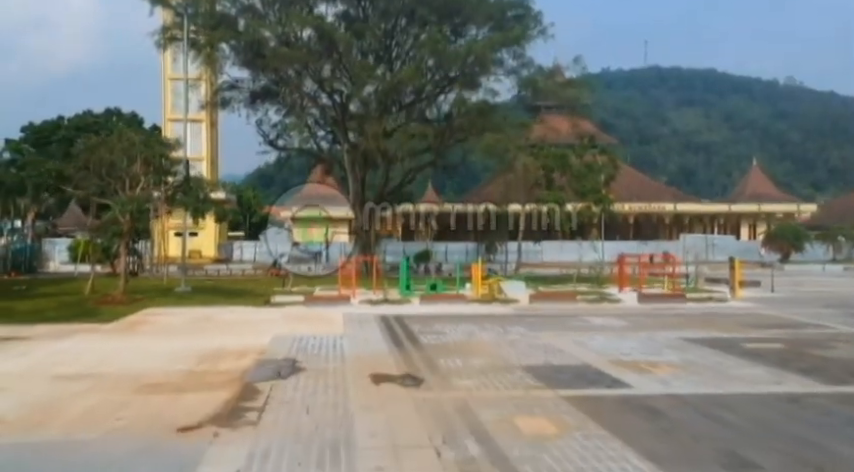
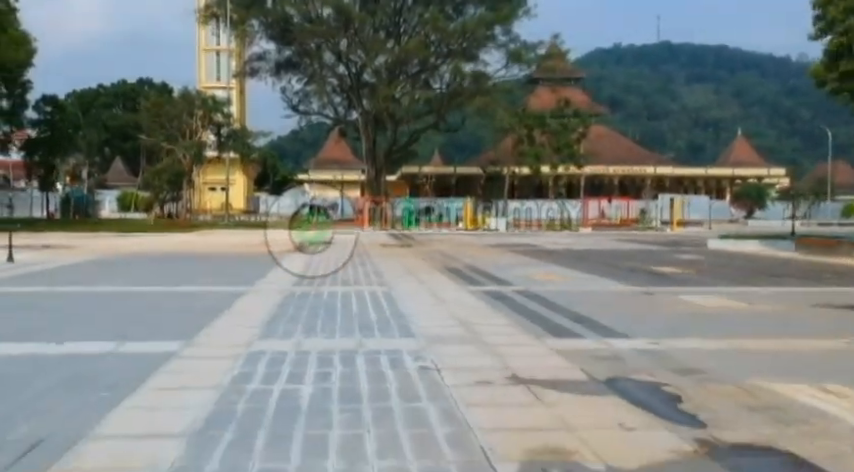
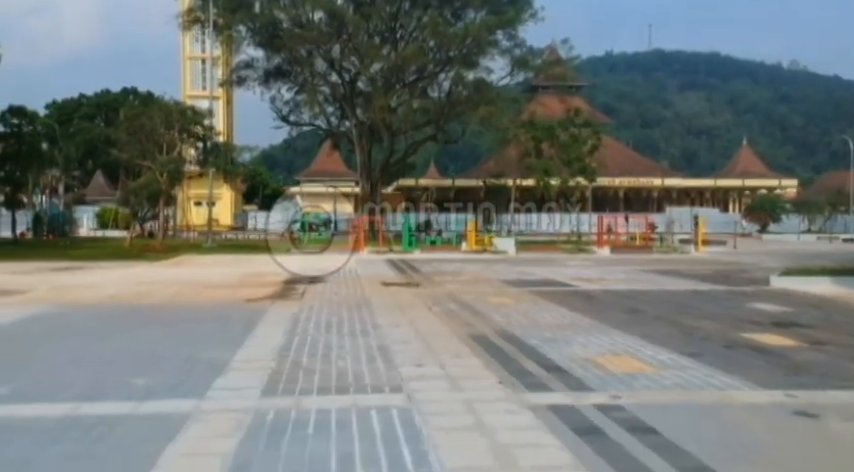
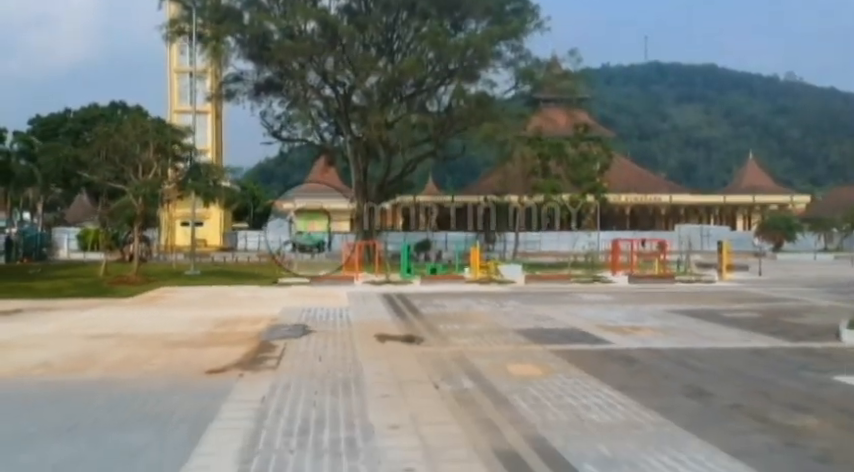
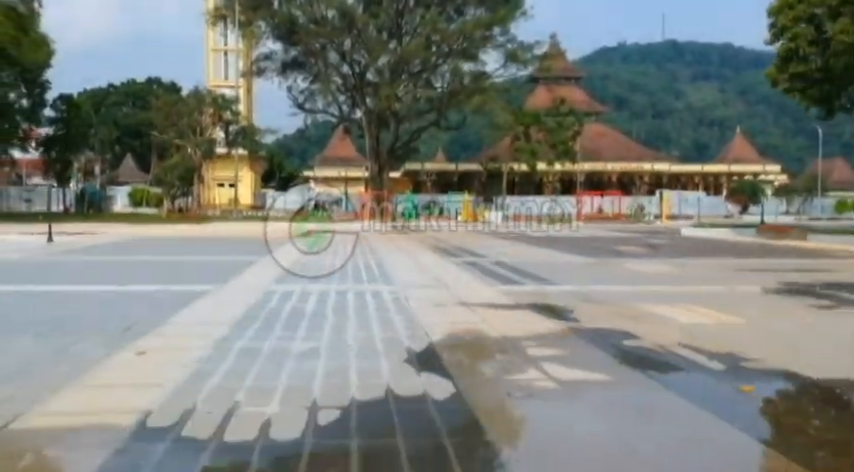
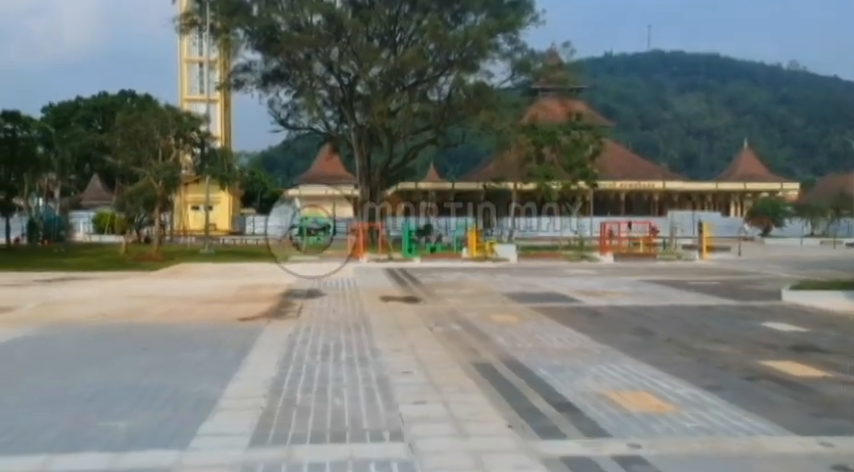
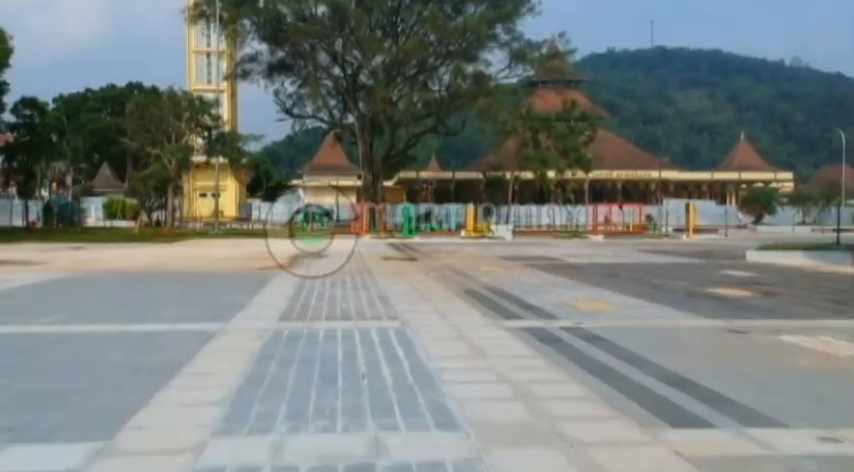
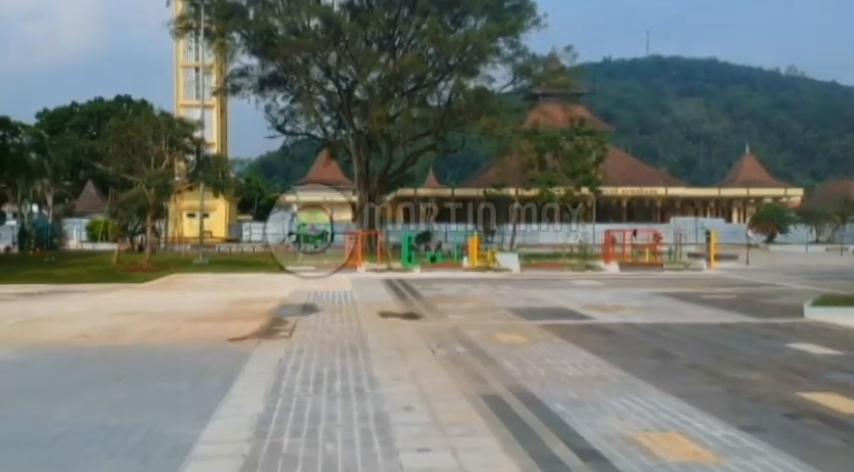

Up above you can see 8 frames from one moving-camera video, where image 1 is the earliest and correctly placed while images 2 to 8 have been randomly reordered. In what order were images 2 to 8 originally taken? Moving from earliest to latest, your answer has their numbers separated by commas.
4, 8, 6, 3, 7, 2, 5
